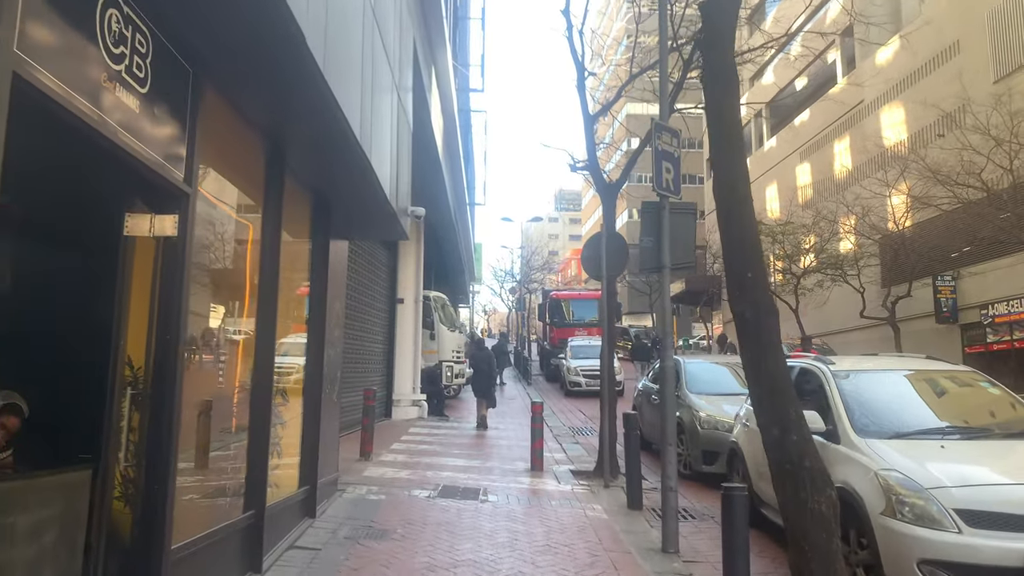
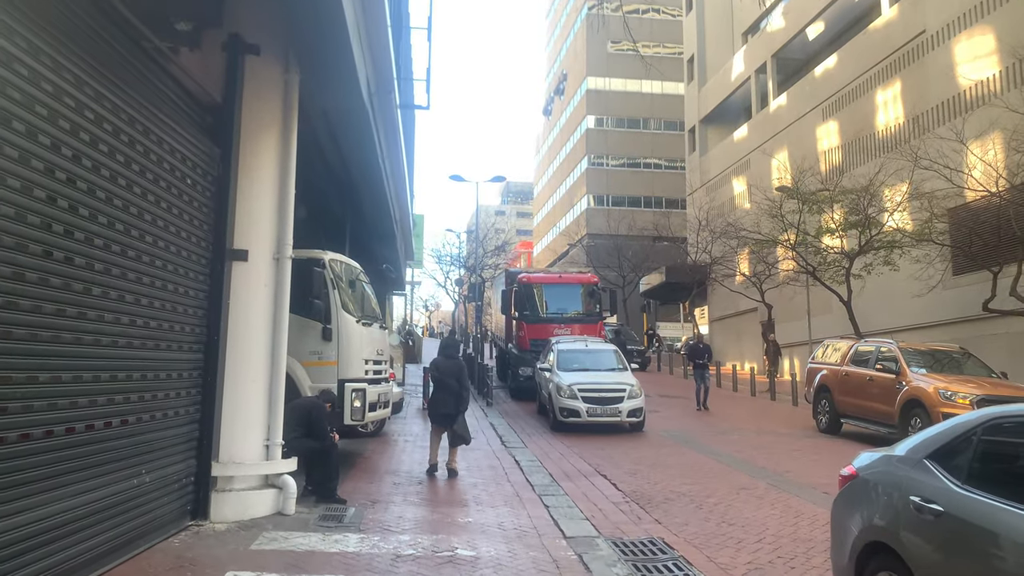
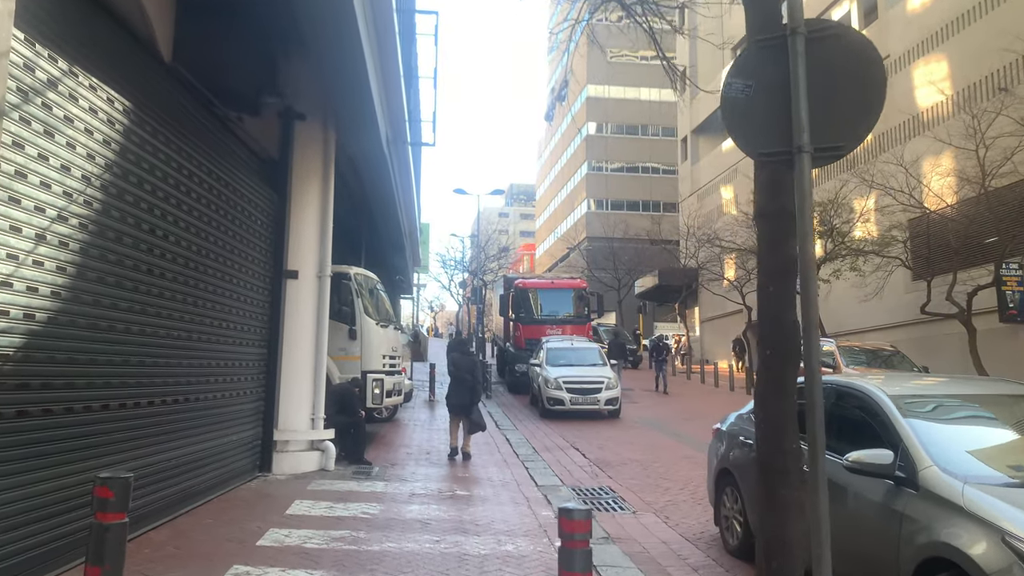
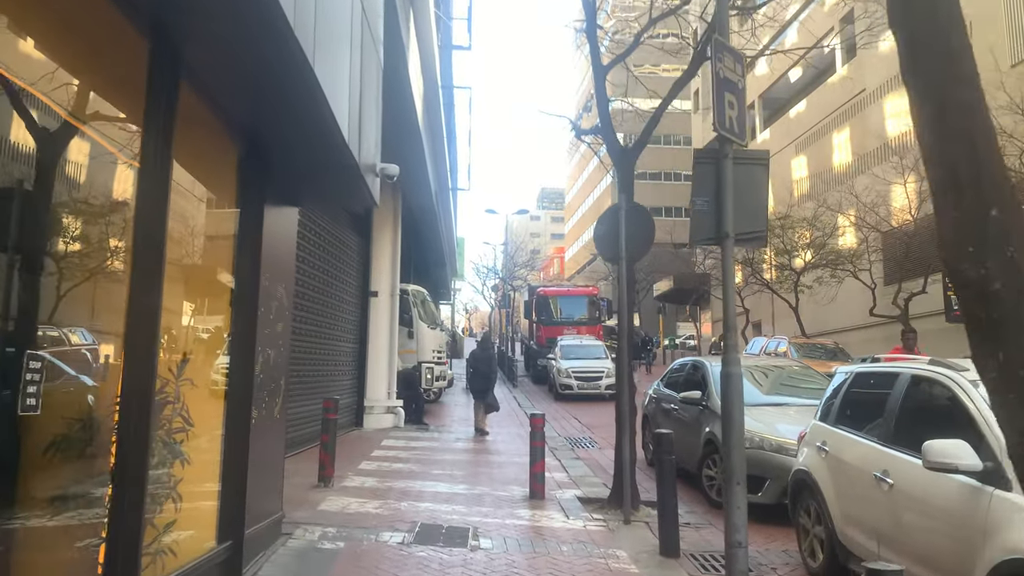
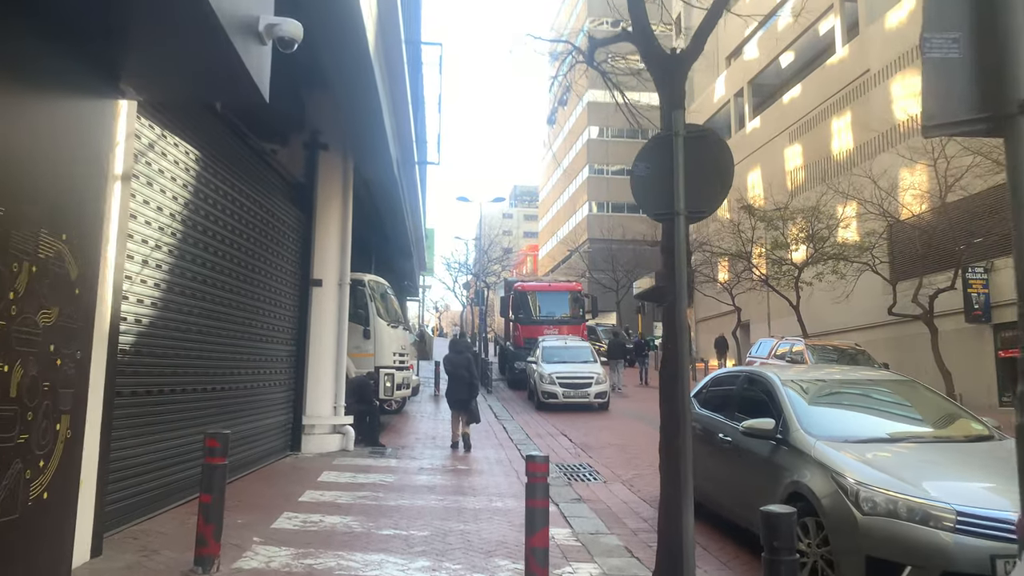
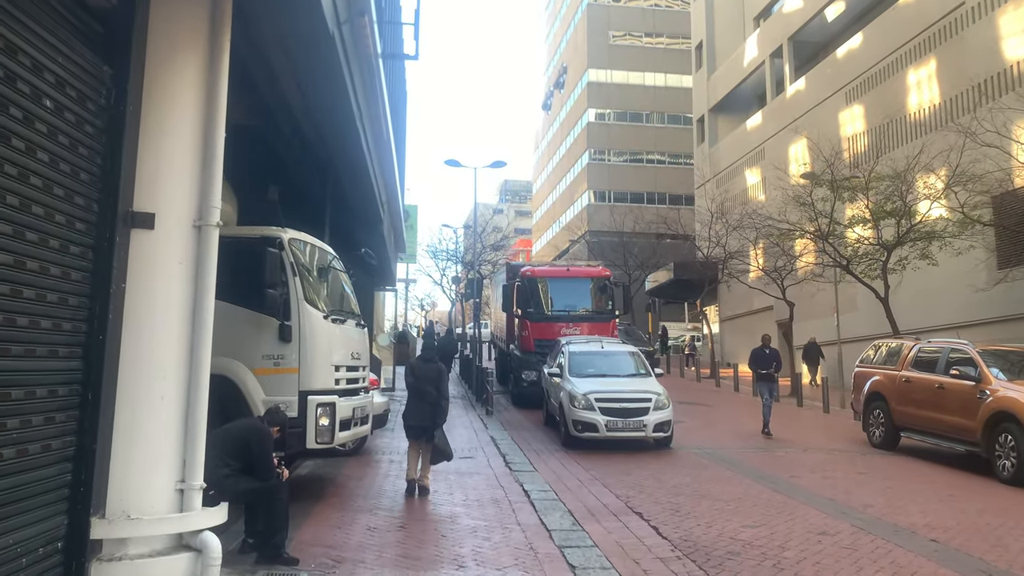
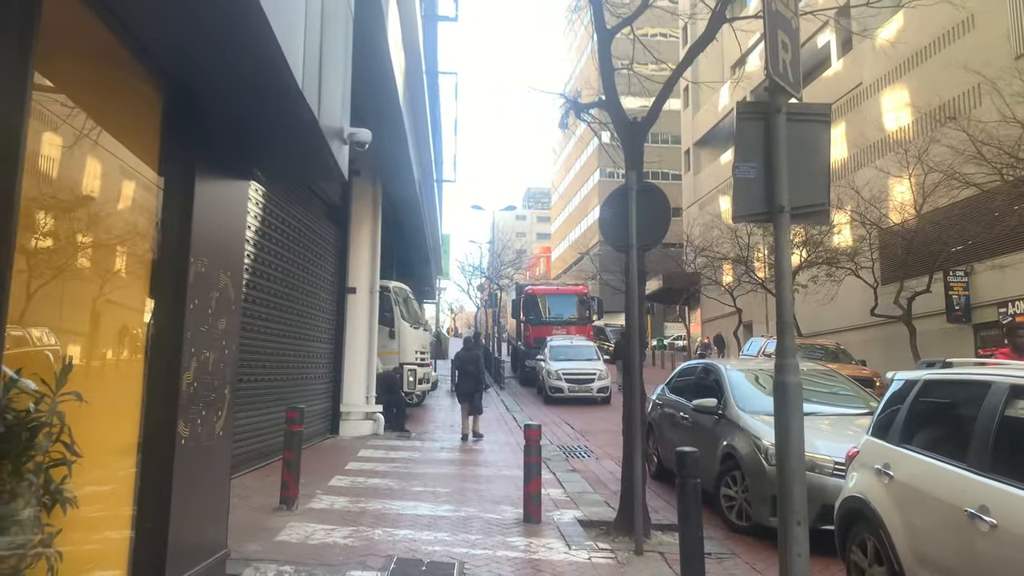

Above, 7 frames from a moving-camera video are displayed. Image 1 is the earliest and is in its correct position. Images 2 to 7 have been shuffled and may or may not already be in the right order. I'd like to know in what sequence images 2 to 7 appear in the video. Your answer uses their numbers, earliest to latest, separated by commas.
4, 7, 5, 3, 2, 6
